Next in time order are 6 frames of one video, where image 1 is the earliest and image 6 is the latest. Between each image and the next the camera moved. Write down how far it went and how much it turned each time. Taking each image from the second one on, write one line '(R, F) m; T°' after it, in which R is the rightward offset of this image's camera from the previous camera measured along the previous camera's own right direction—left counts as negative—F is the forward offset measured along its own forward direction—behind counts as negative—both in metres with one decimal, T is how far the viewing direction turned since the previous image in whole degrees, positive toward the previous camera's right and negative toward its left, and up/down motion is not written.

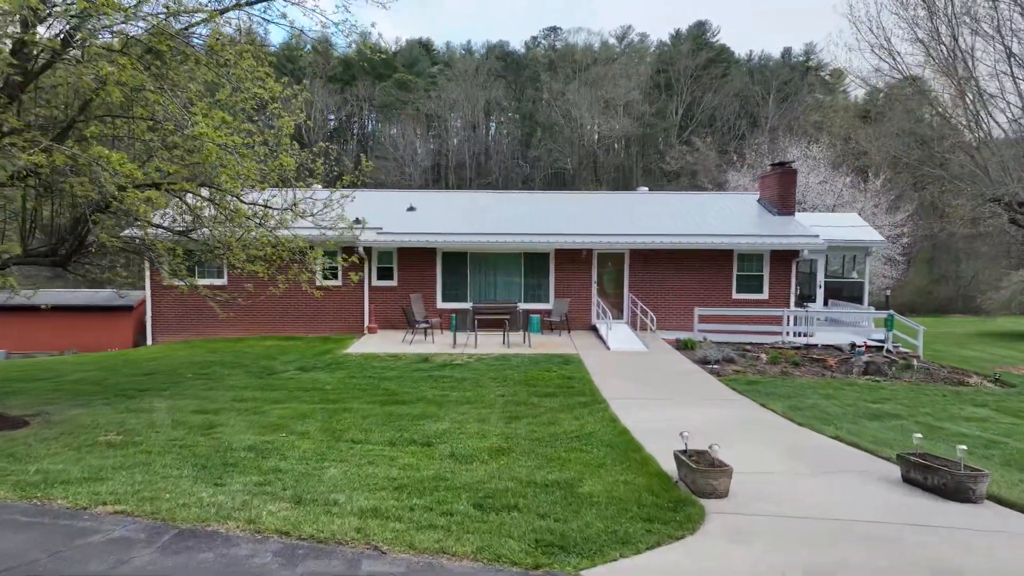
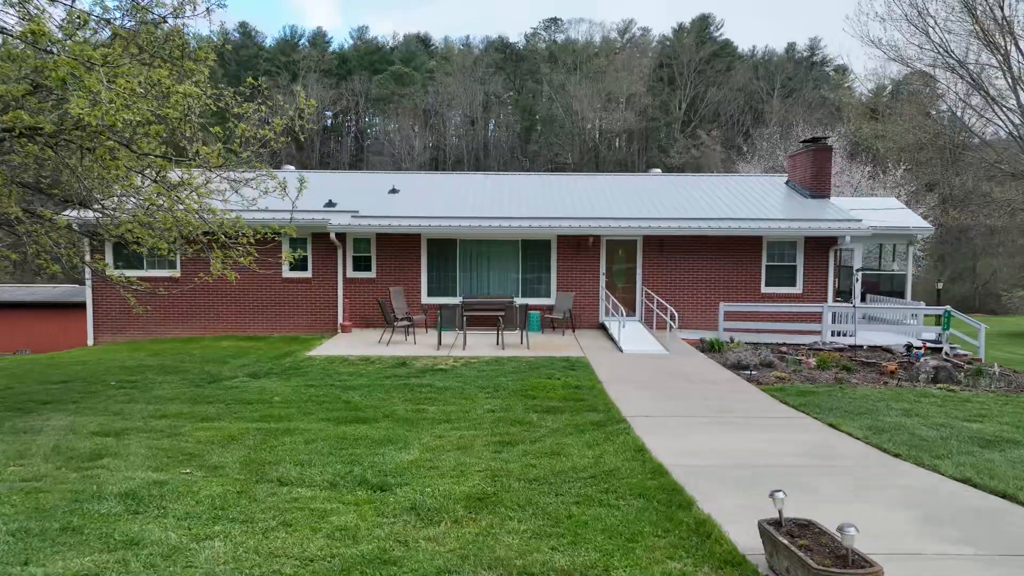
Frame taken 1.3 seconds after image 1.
(+0.1, +2.1) m; 0°
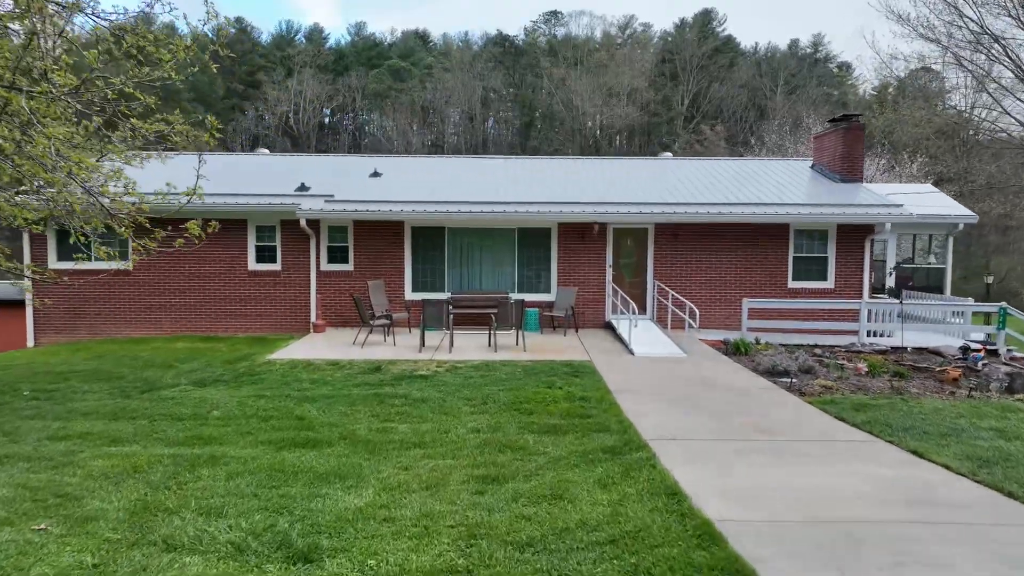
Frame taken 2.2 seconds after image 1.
(+0.1, +1.6) m; 0°
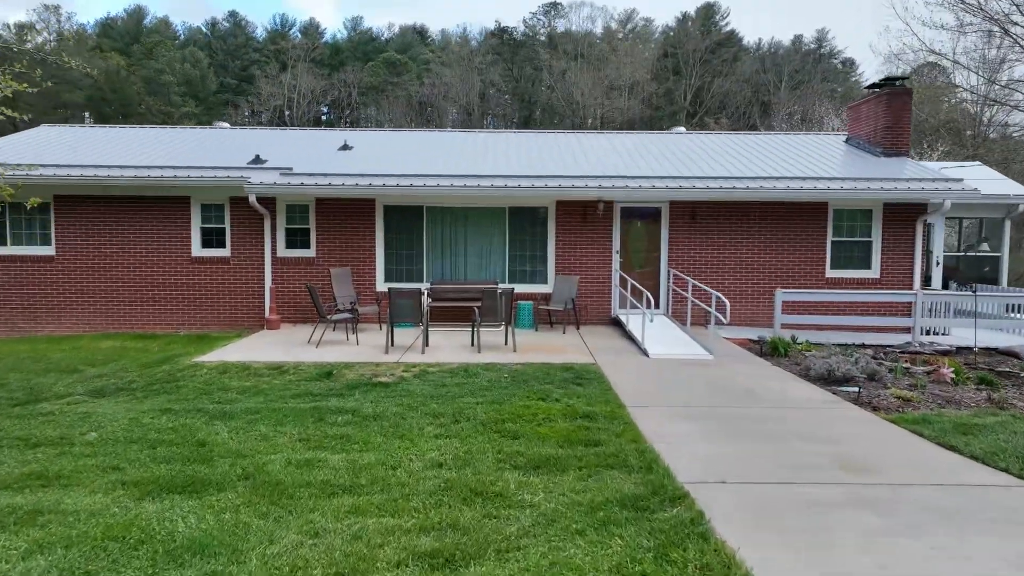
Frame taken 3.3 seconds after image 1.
(+0.1, +1.8) m; 0°
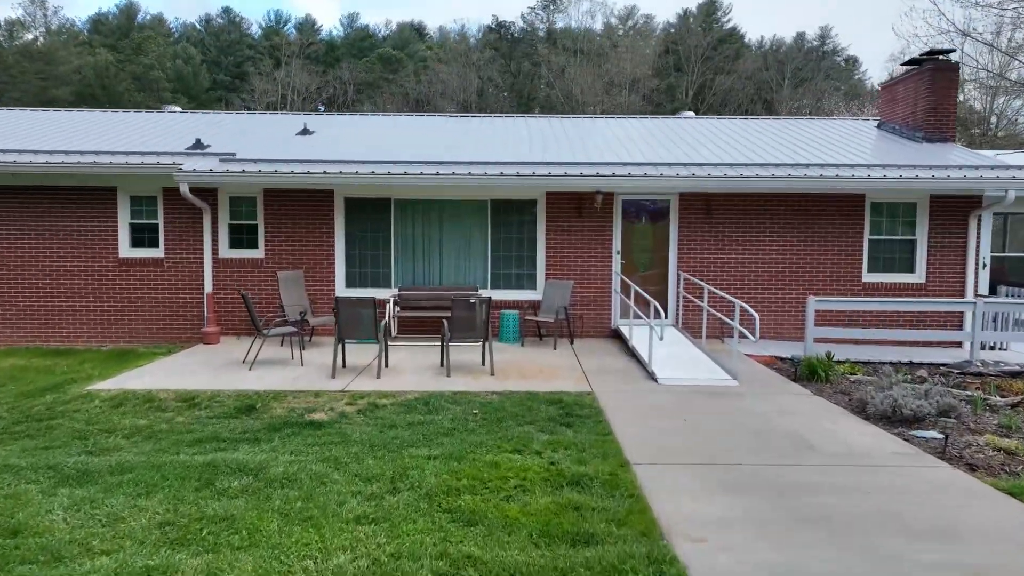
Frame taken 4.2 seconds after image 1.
(+0.2, +1.6) m; 0°
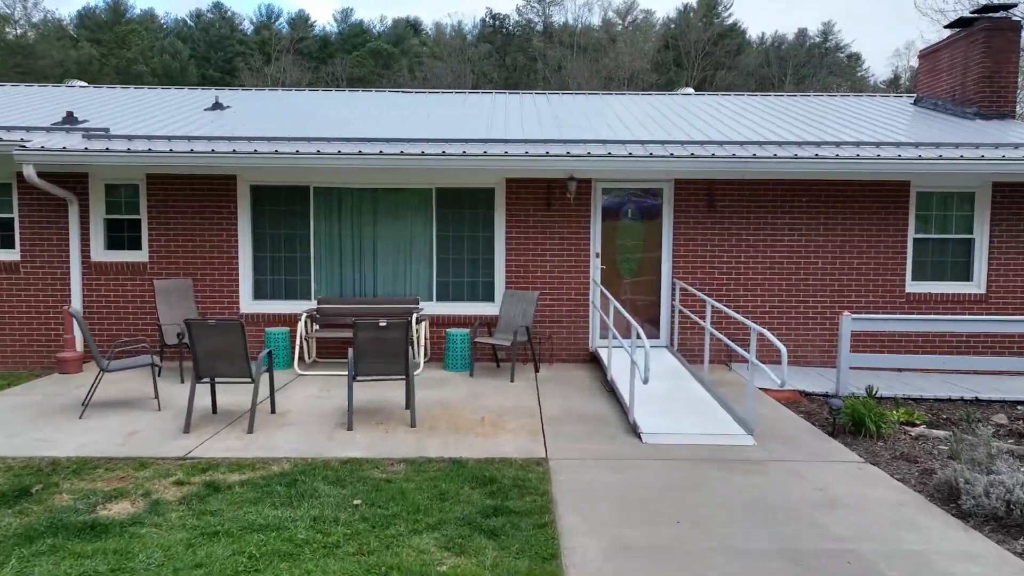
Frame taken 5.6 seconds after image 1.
(+0.4, +1.9) m; 0°
